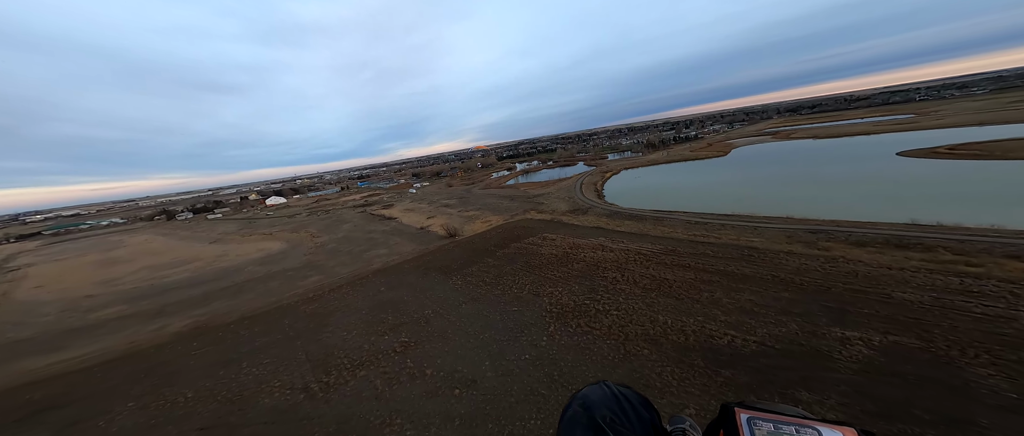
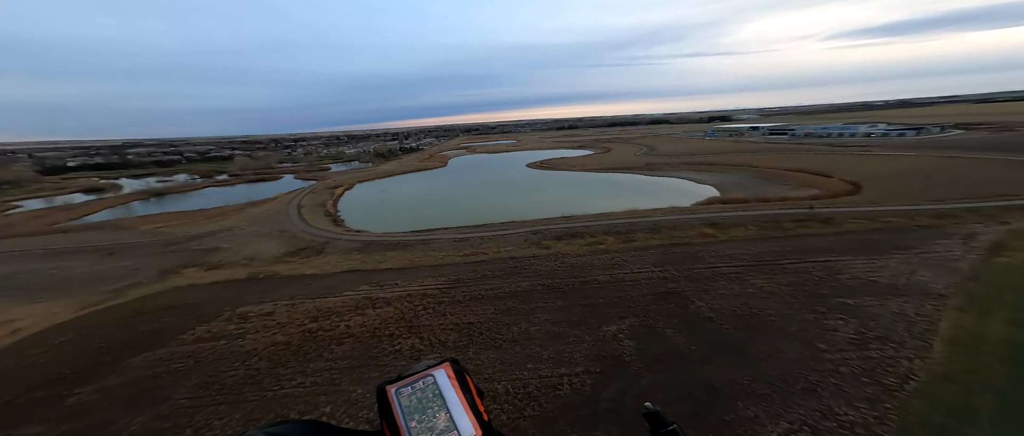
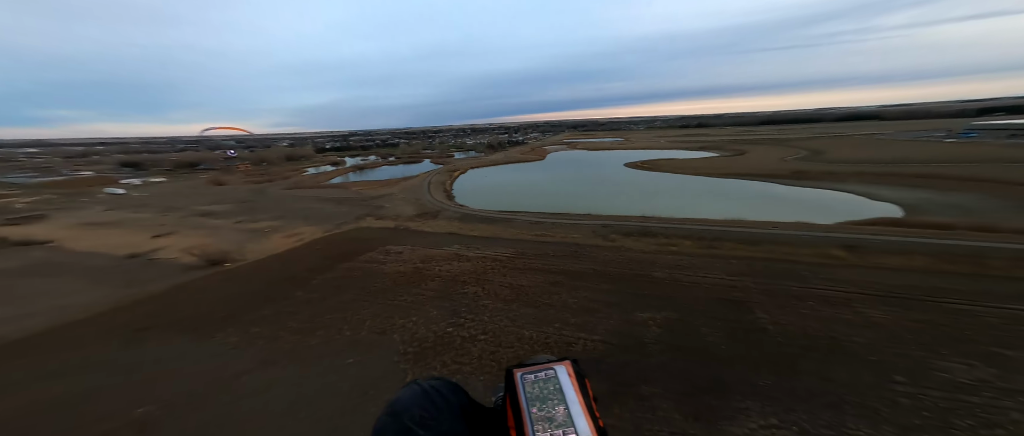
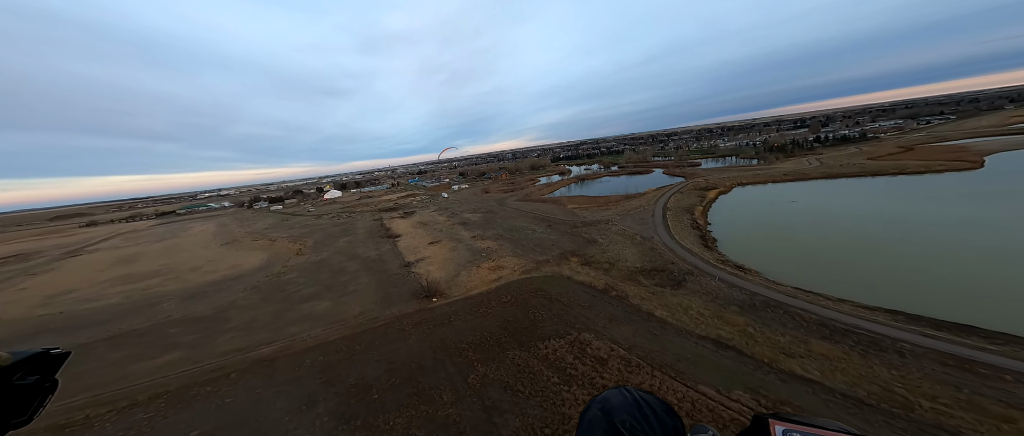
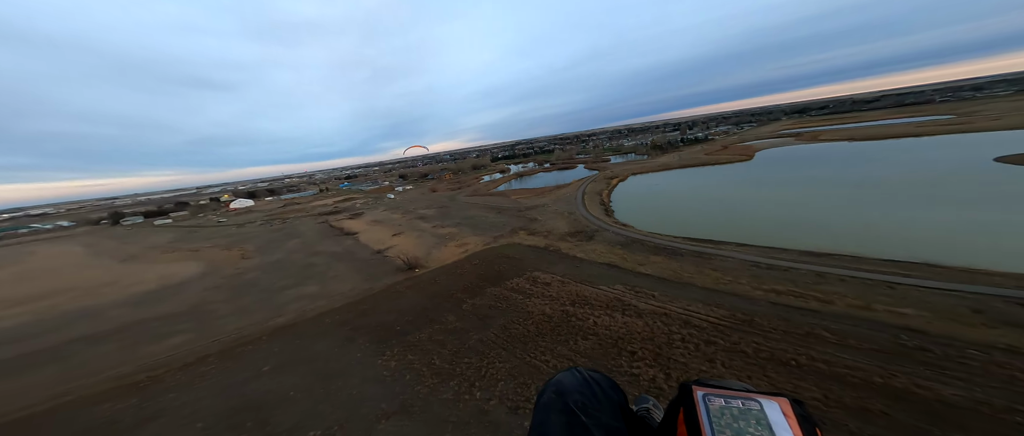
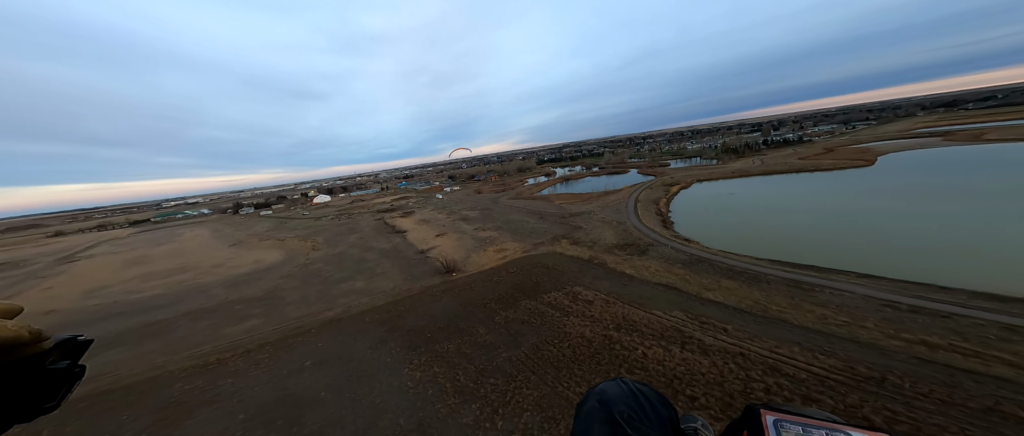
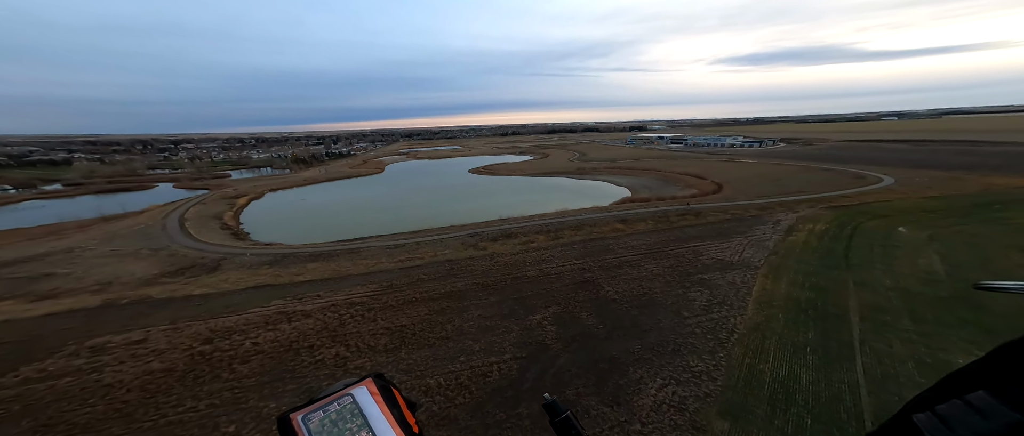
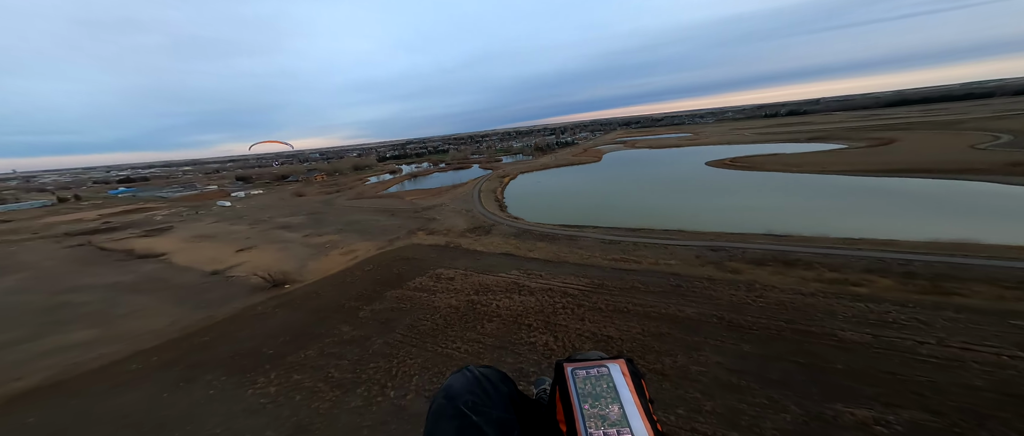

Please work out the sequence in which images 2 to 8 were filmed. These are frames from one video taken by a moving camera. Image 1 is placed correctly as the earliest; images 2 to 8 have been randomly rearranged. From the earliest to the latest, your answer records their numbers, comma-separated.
3, 7, 2, 8, 5, 6, 4
